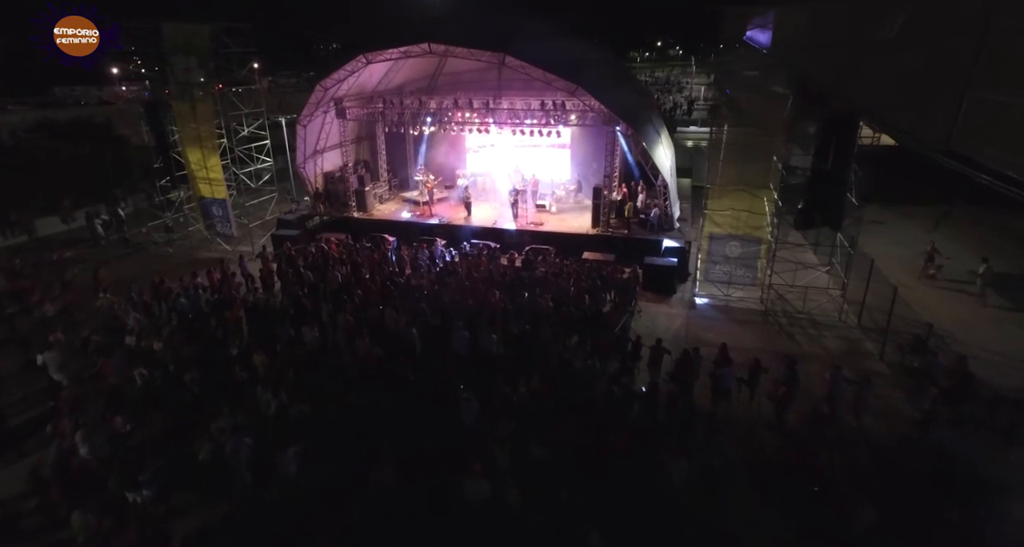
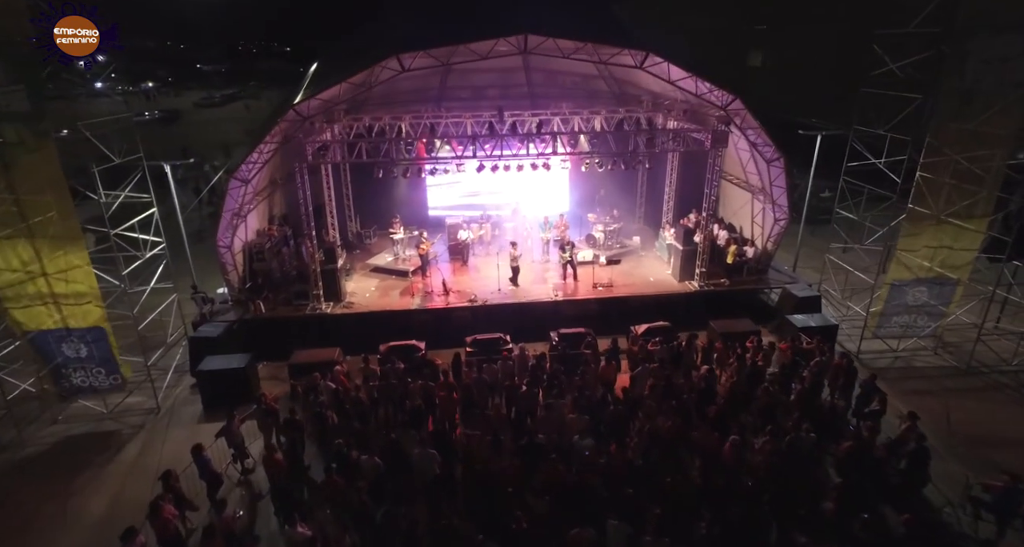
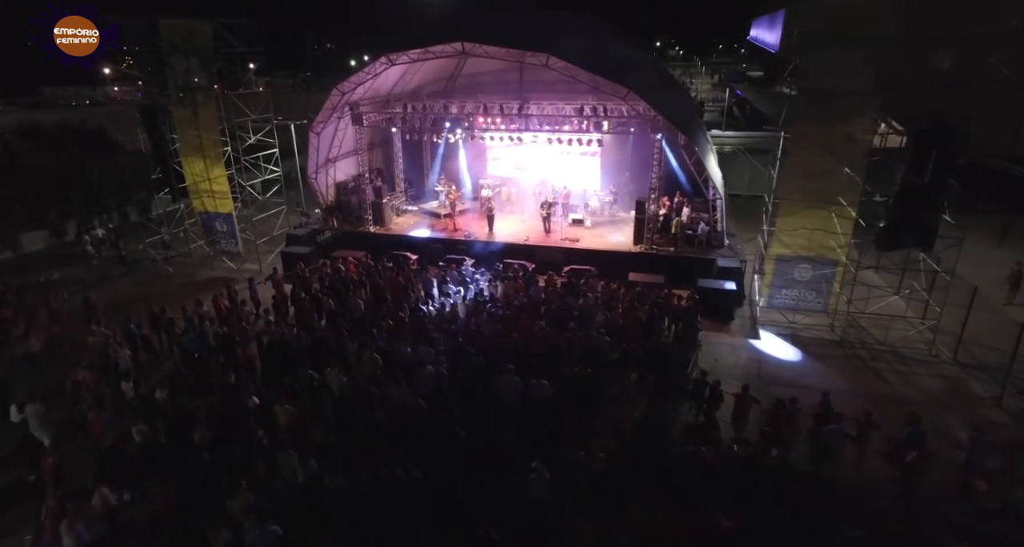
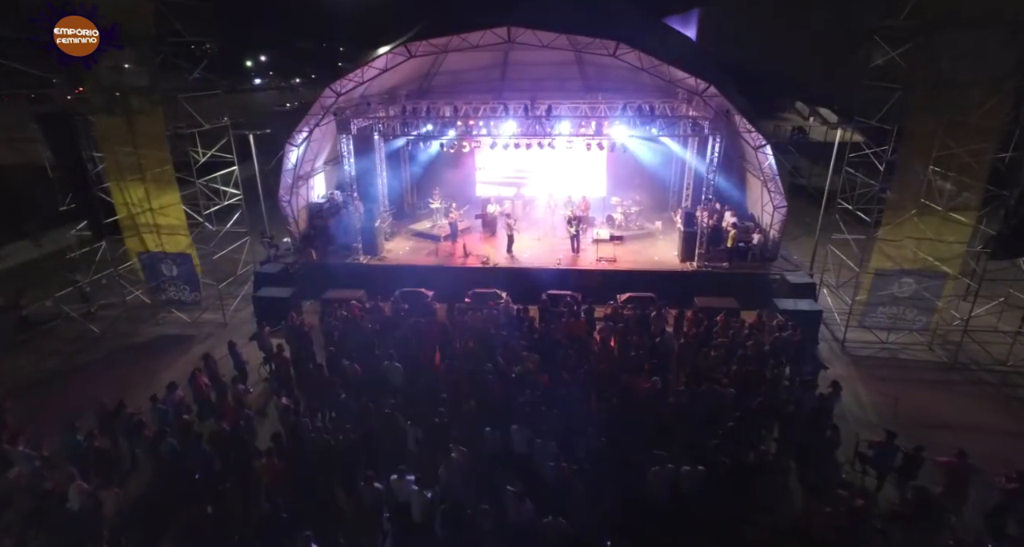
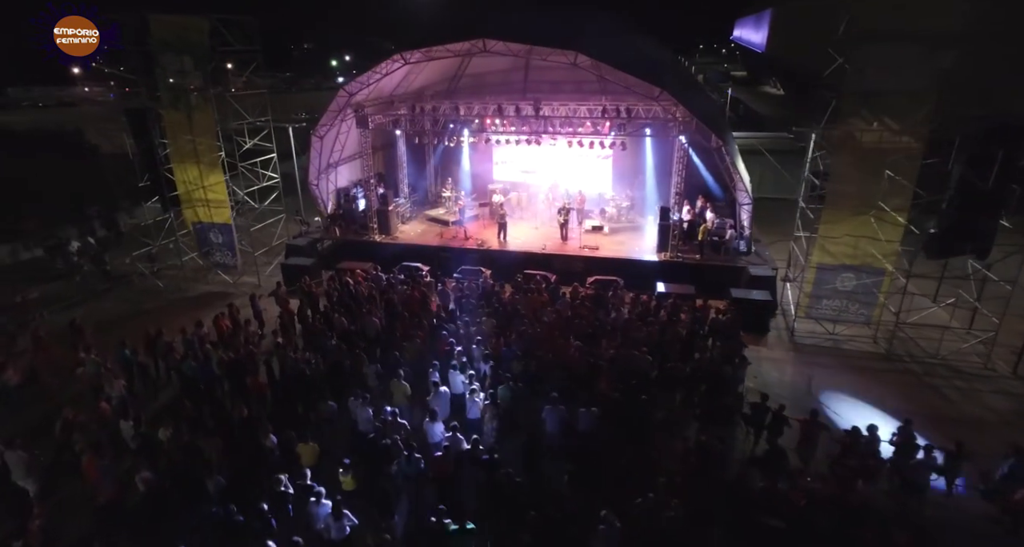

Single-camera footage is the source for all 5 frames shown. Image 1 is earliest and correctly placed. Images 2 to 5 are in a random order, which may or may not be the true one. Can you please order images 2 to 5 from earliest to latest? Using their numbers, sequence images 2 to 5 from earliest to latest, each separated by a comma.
3, 5, 4, 2
